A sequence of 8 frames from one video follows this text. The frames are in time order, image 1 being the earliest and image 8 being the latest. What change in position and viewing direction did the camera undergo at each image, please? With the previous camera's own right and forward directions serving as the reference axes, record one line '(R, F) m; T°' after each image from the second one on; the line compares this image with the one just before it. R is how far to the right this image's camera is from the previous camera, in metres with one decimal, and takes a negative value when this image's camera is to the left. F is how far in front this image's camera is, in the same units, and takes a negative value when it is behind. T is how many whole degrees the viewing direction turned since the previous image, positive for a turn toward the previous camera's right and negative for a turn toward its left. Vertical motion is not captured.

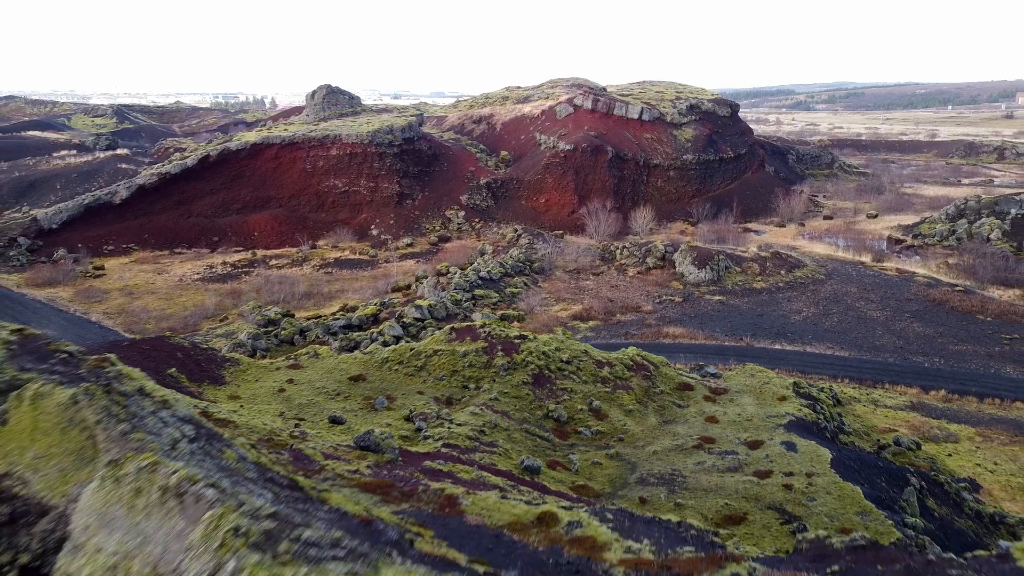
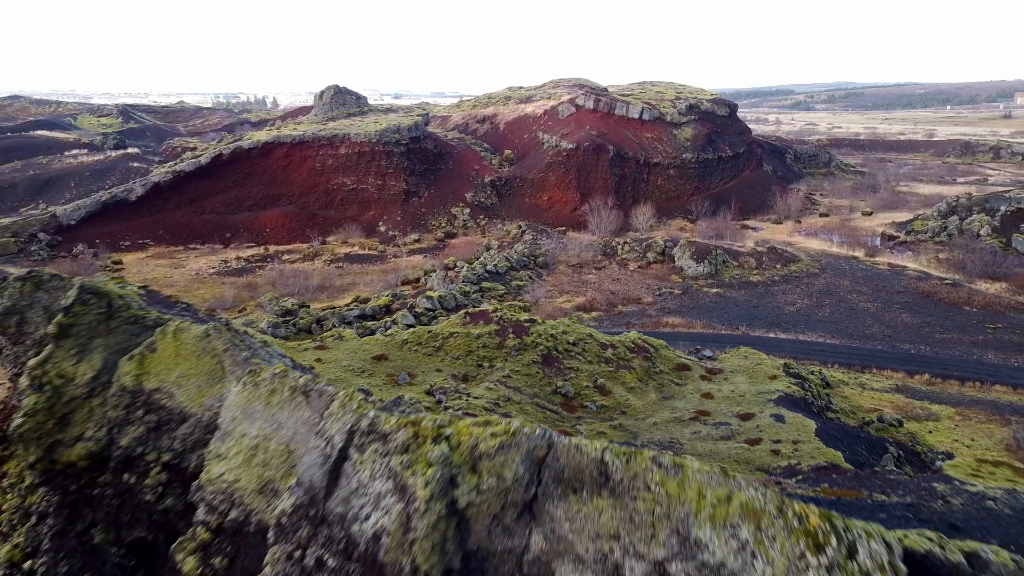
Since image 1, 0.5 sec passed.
(-0.1, -0.7) m; 0°
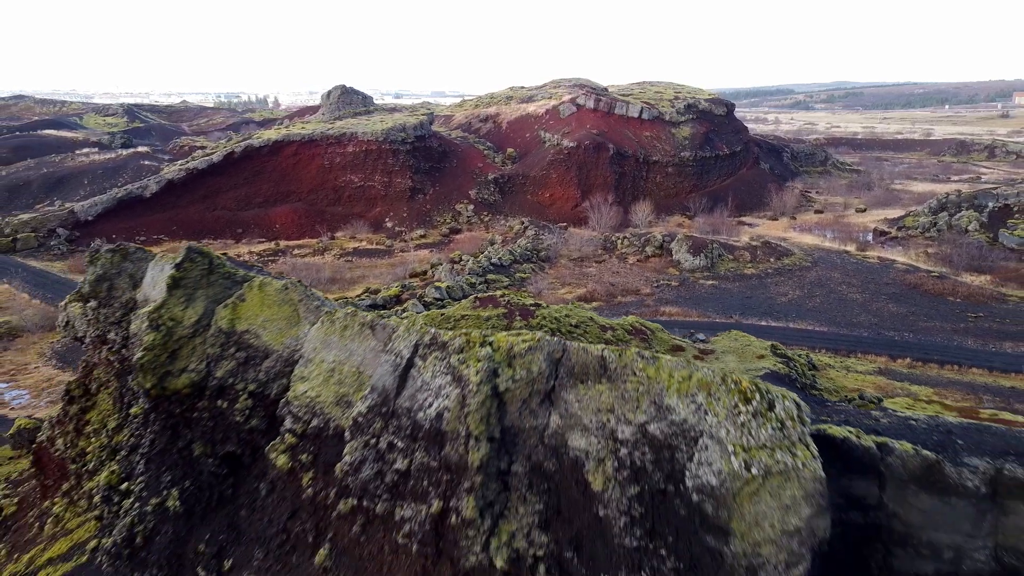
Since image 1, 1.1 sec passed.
(-0.1, -0.8) m; 0°
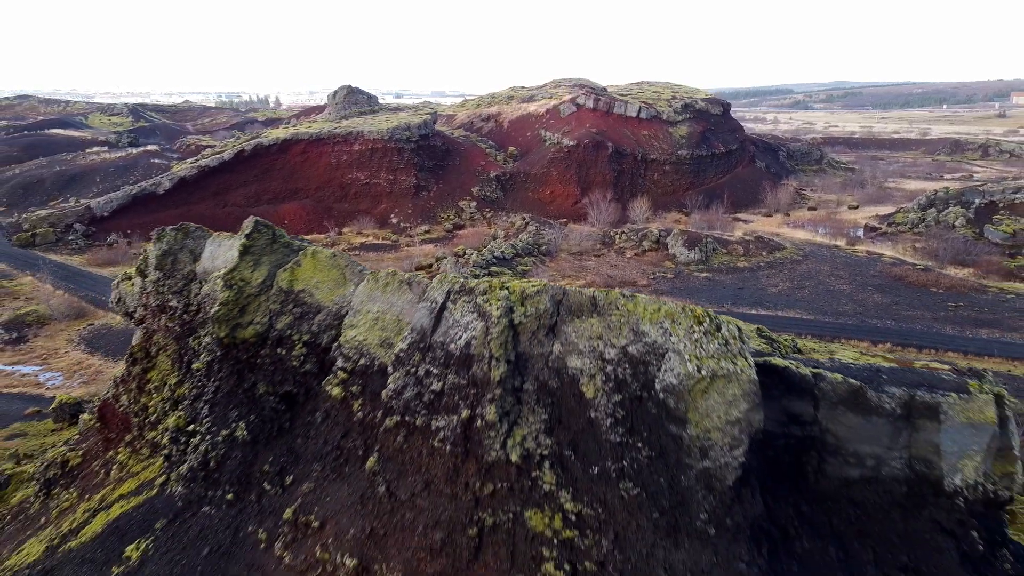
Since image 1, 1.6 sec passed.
(-0.1, -0.8) m; 0°
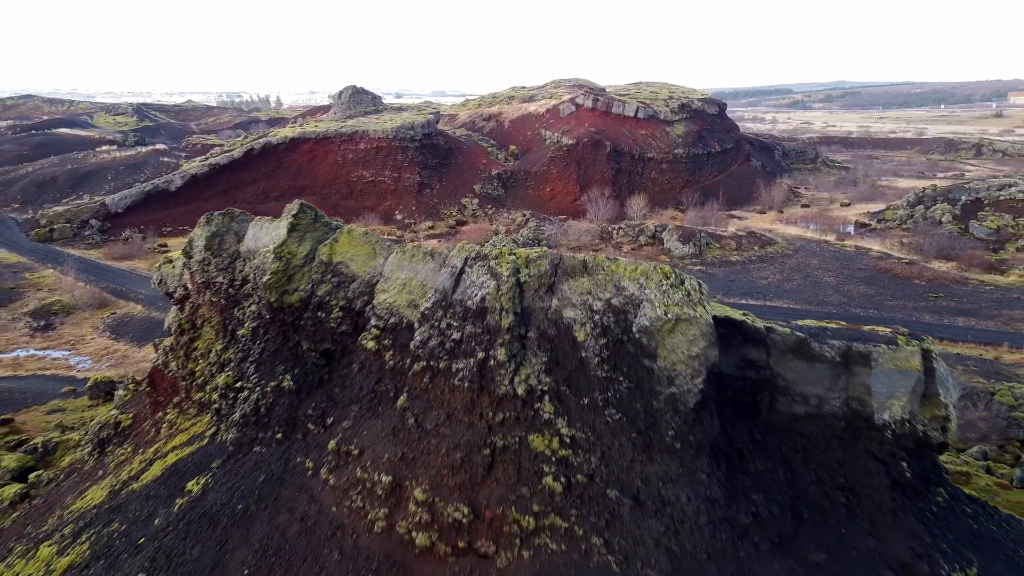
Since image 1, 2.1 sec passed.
(0.0, -0.9) m; 0°
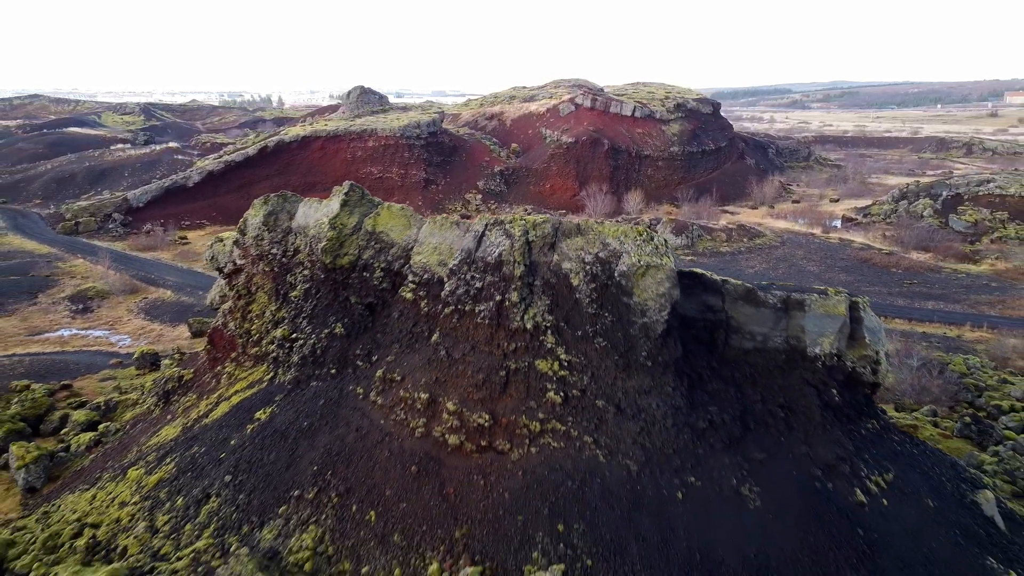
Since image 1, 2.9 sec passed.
(-0.1, -1.3) m; 0°
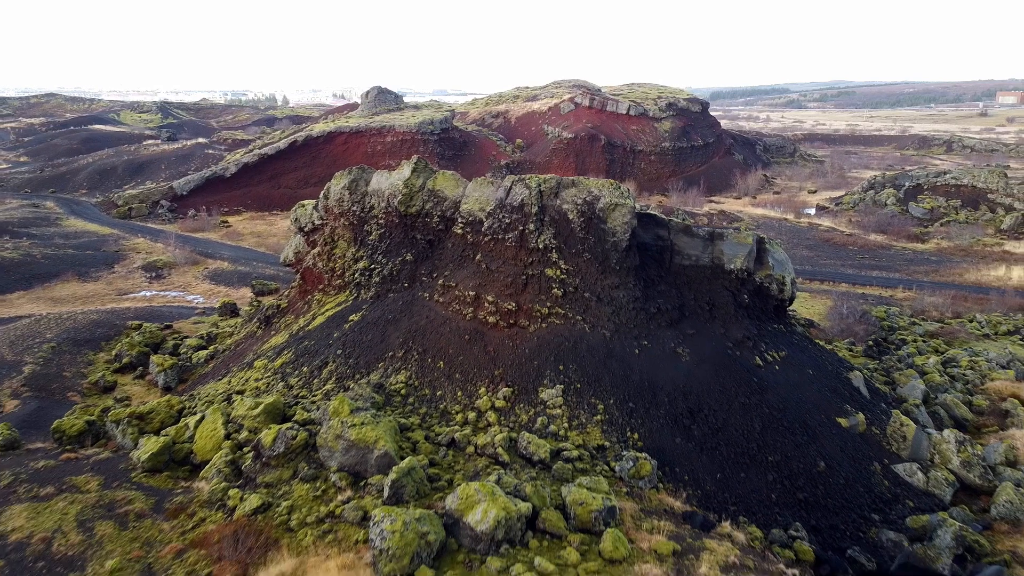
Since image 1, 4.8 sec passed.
(-0.2, -3.2) m; 0°
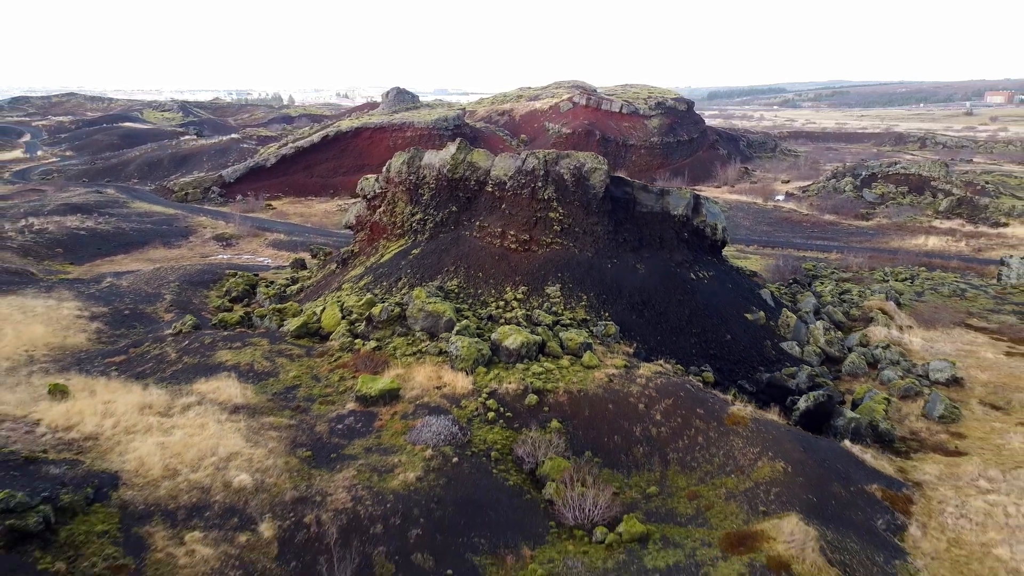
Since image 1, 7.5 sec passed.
(-0.2, -4.6) m; 0°
